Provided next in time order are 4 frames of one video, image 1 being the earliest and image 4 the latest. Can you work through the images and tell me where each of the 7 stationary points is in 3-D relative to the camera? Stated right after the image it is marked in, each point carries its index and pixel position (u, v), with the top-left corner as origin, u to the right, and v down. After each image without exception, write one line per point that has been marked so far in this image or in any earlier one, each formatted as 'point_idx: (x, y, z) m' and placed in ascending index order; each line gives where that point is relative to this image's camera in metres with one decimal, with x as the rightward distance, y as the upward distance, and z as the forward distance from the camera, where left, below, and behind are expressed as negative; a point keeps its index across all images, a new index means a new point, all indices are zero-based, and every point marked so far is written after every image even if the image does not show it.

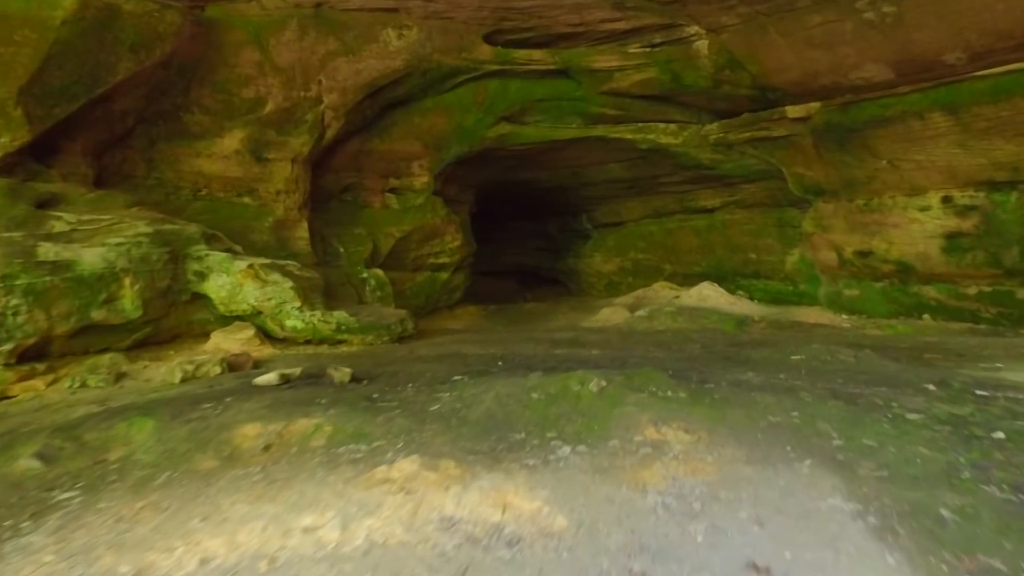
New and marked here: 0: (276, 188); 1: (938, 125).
0: (-3.2, +1.4, +8.2) m
1: (+5.5, +2.1, +7.8) m
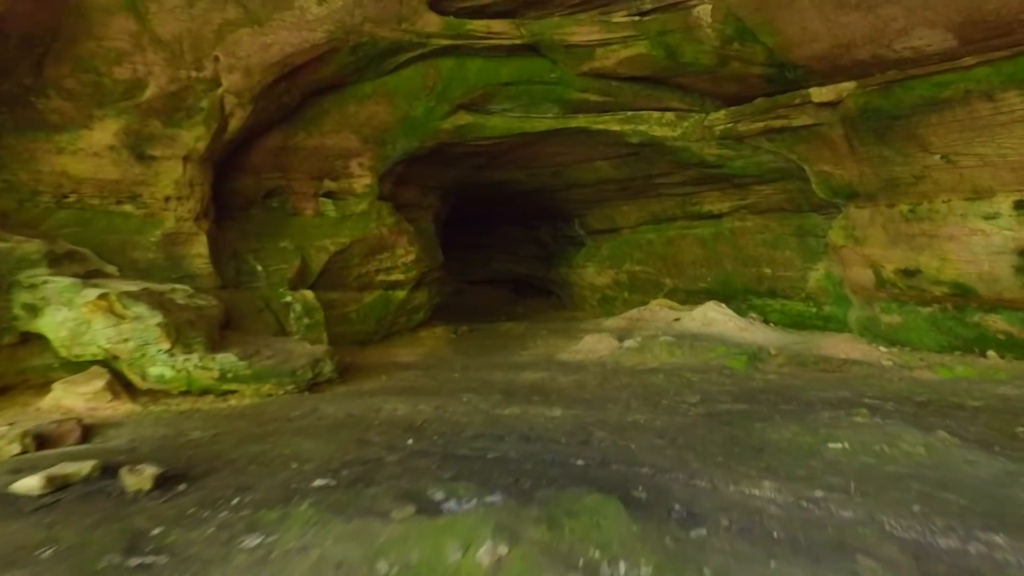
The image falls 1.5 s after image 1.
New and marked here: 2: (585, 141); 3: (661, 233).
0: (-3.8, +1.0, +6.5) m
1: (+5.0, +1.8, +6.0) m
2: (+1.1, +2.2, +9.0) m
3: (+2.8, +1.0, +11.3) m
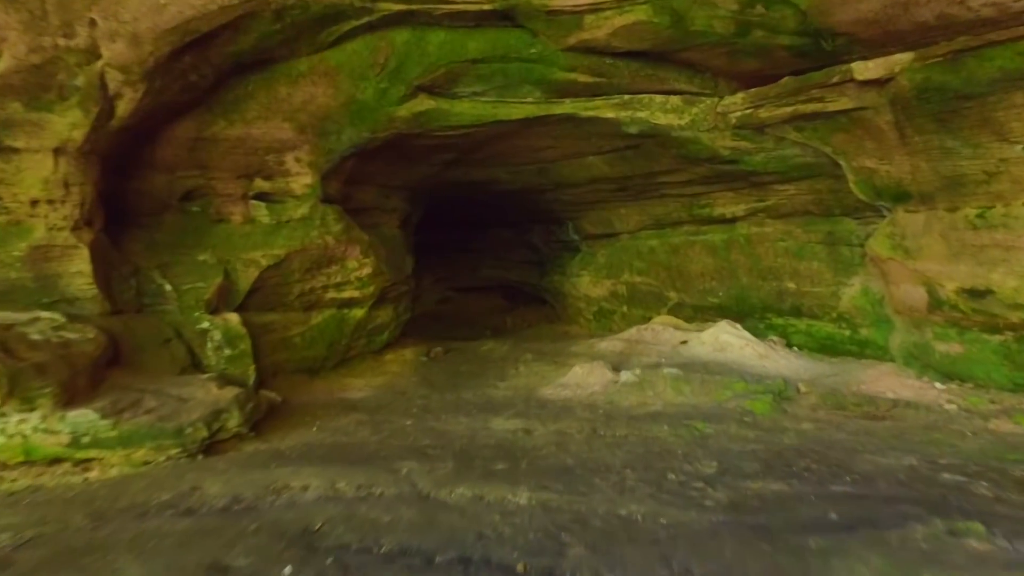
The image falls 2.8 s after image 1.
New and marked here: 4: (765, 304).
0: (-4.1, +0.8, +5.1) m
1: (+4.6, +1.6, +4.5) m
2: (+0.8, +1.9, +7.5) m
3: (+2.5, +0.8, +9.8) m
4: (+3.5, -0.2, +8.3) m
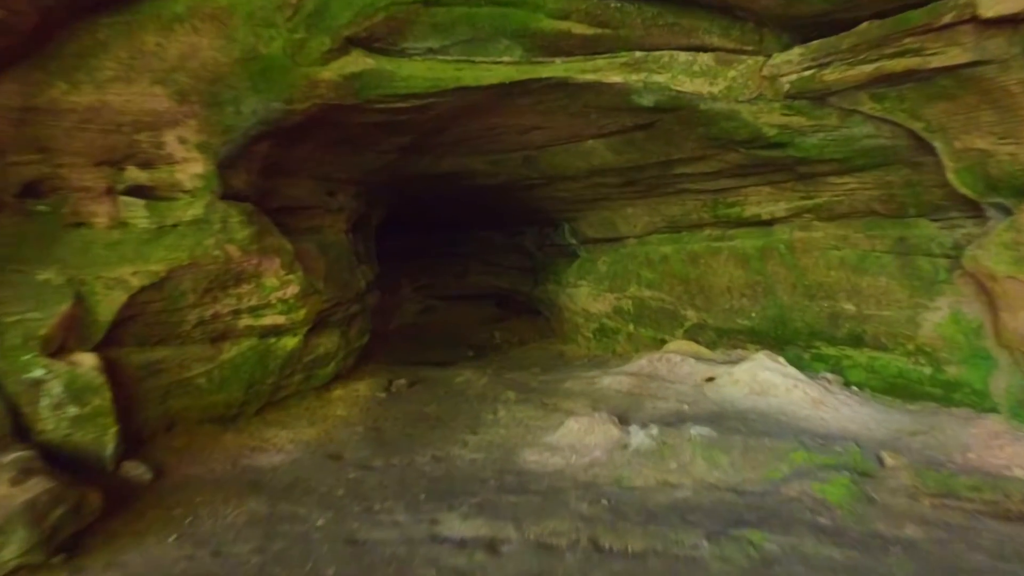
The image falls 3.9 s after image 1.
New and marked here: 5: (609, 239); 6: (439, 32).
0: (-4.3, +0.6, +3.3) m
1: (+4.4, +1.3, +2.7) m
2: (+0.5, +1.7, +5.7) m
3: (+2.2, +0.6, +8.0) m
4: (+3.2, -0.5, +6.5) m
5: (+1.4, +0.7, +9.2) m
6: (-0.6, +2.1, +4.8) m
